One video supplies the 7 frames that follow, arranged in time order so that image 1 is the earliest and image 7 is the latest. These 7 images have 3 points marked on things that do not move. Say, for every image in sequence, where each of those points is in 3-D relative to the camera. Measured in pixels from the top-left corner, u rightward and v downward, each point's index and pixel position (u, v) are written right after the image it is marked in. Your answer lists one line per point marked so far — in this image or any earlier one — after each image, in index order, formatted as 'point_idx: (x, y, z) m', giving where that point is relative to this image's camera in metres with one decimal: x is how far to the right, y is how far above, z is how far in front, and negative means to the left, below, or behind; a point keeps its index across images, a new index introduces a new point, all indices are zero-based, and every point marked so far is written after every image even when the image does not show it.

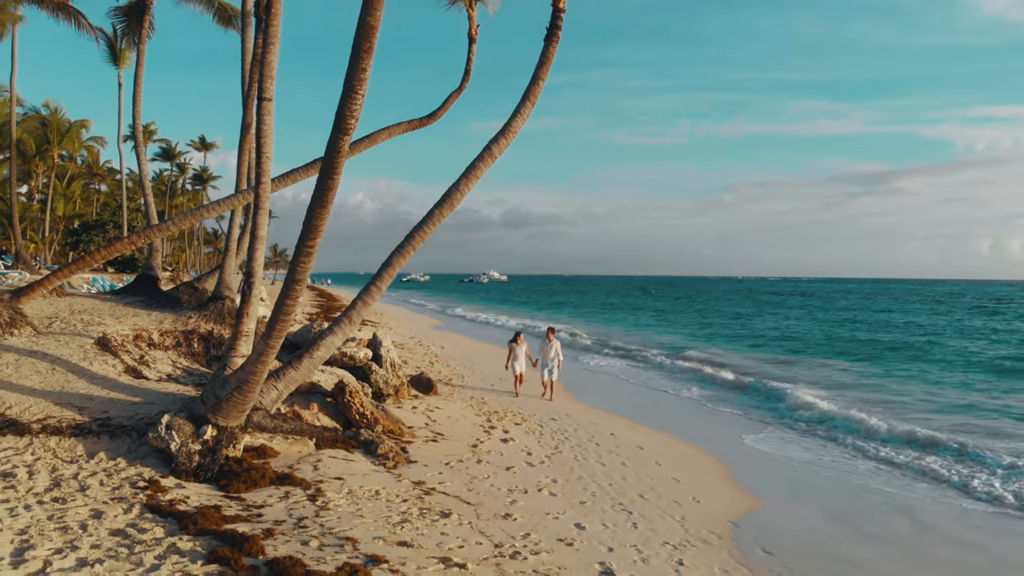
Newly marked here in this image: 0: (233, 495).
0: (-2.5, -1.8, +5.2) m
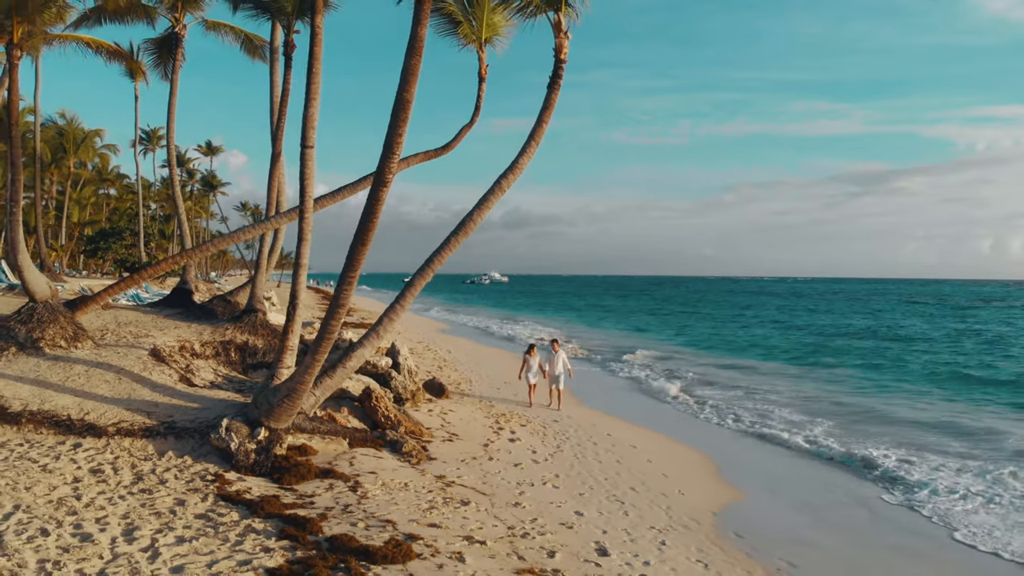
0: (-2.4, -2.1, +6.1) m
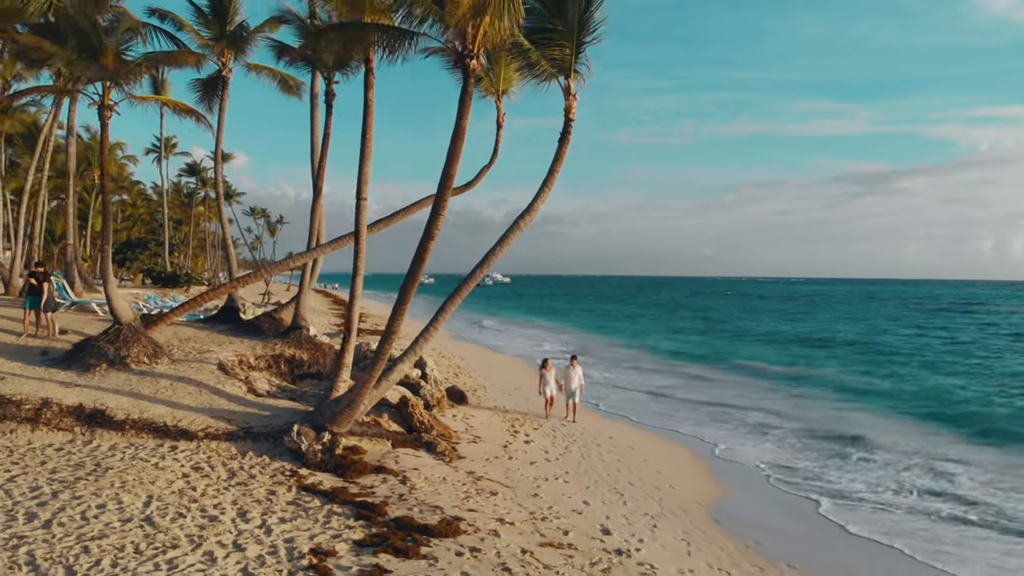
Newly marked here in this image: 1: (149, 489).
0: (-2.1, -2.5, +7.6) m
1: (-4.1, -2.3, +6.6) m
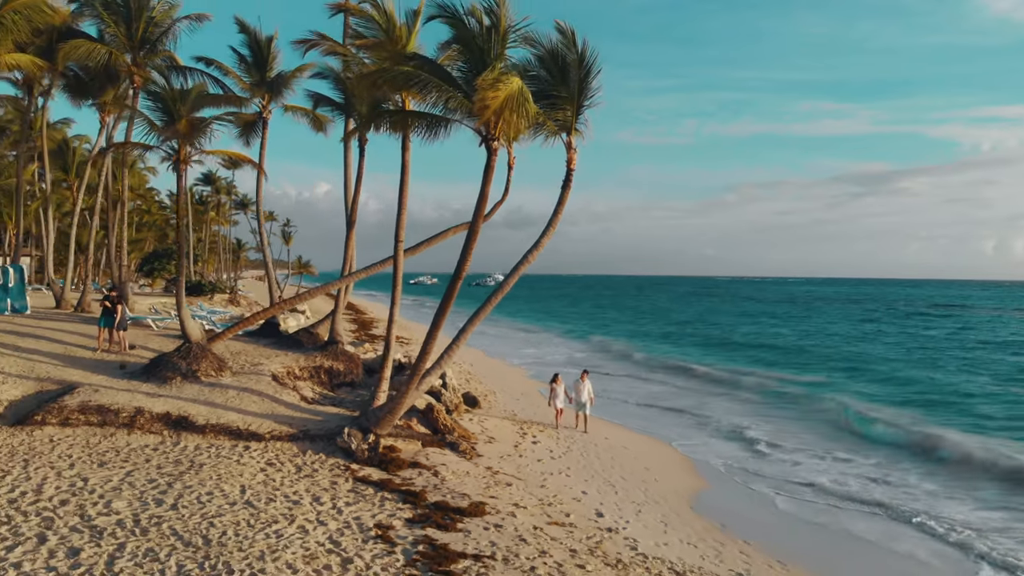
0: (-1.9, -3.0, +9.3) m
1: (-3.9, -2.8, +8.3) m
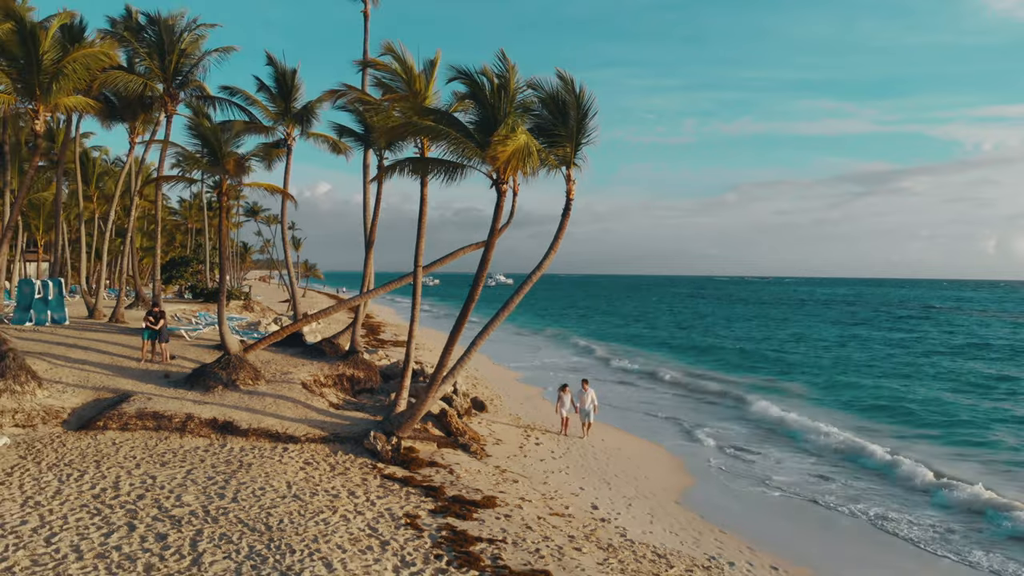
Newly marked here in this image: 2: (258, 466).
0: (-1.8, -3.3, +10.6) m
1: (-3.8, -3.1, +9.6) m
2: (-4.4, -3.1, +10.0) m
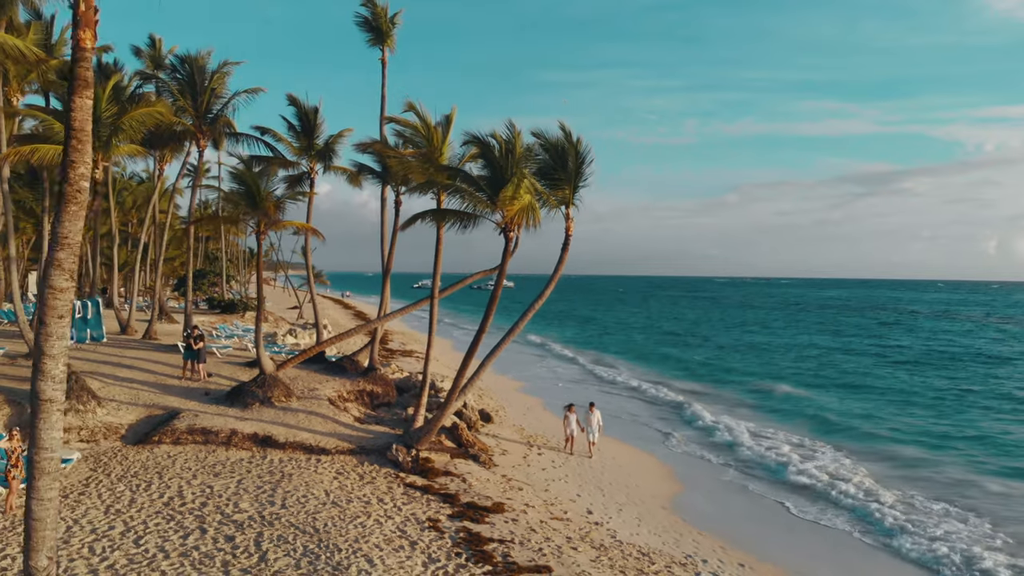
0: (-1.7, -4.0, +12.1) m
1: (-3.7, -3.8, +11.2) m
2: (-4.3, -3.7, +11.5) m
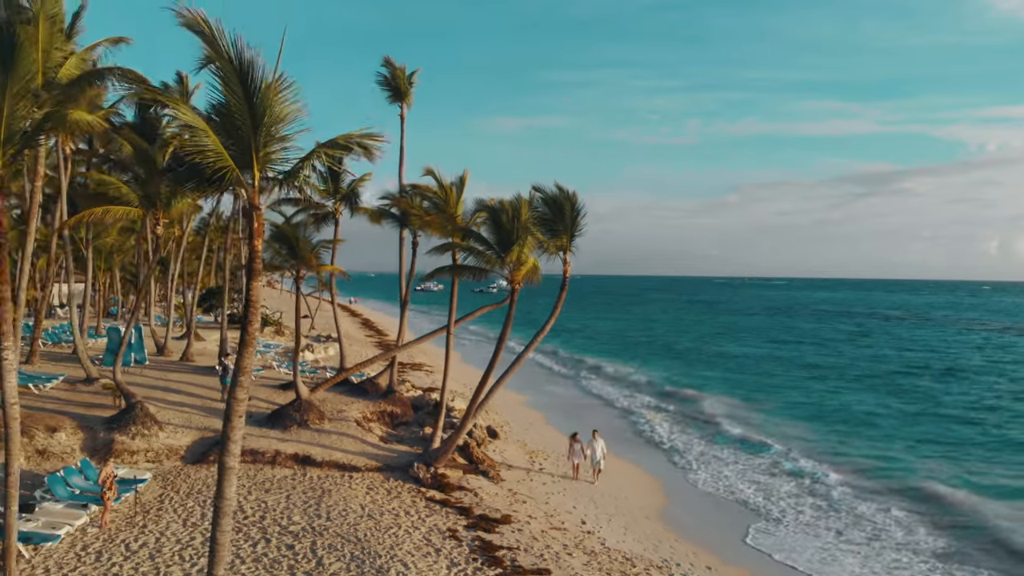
0: (-1.5, -5.0, +14.2) m
1: (-3.5, -4.8, +13.2) m
2: (-4.1, -4.8, +13.5) m
